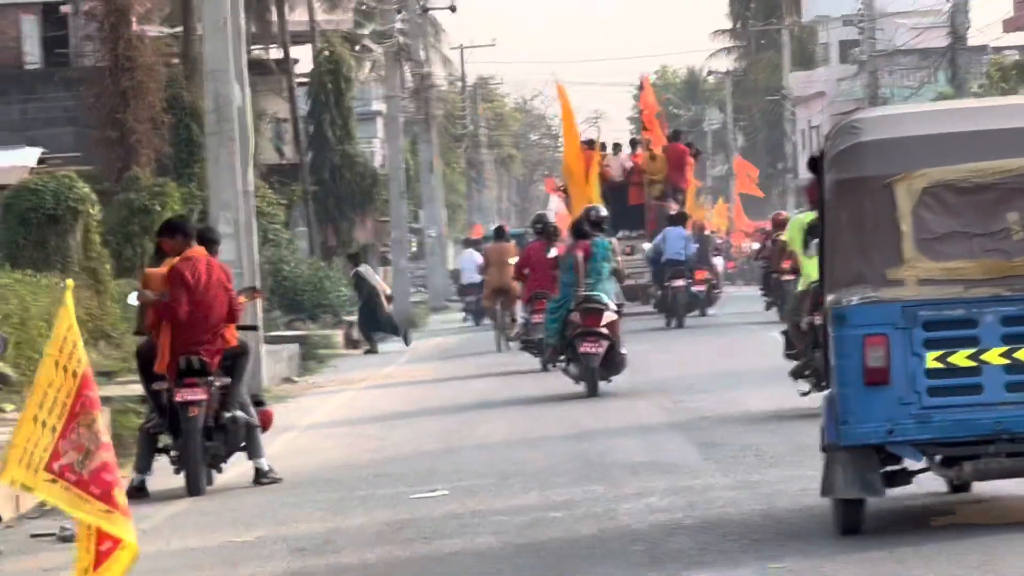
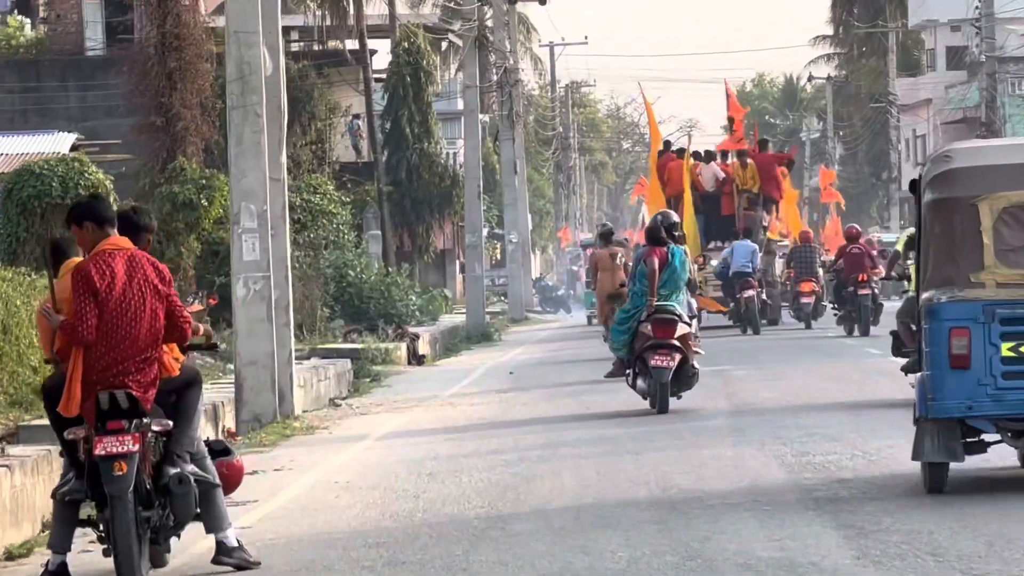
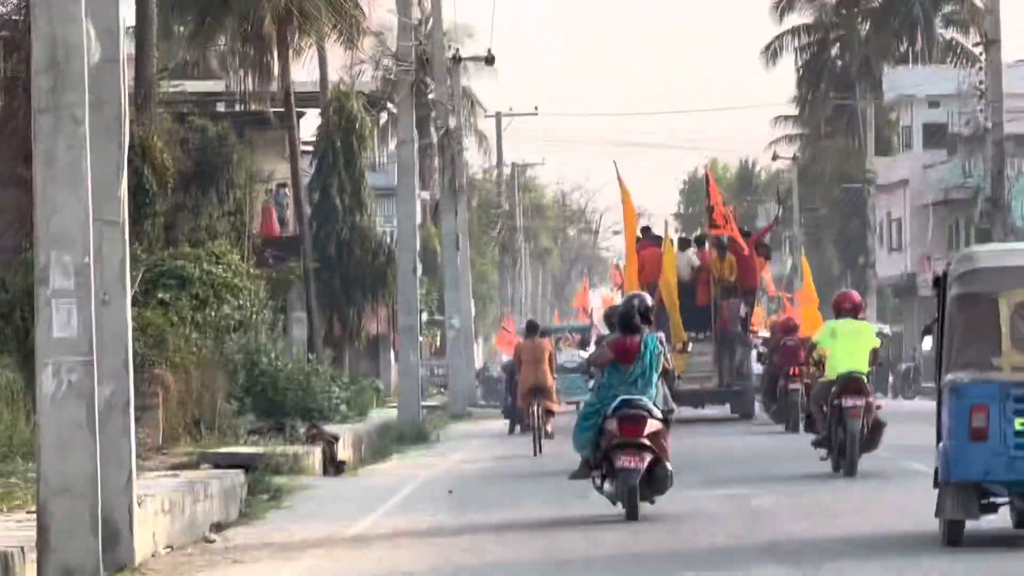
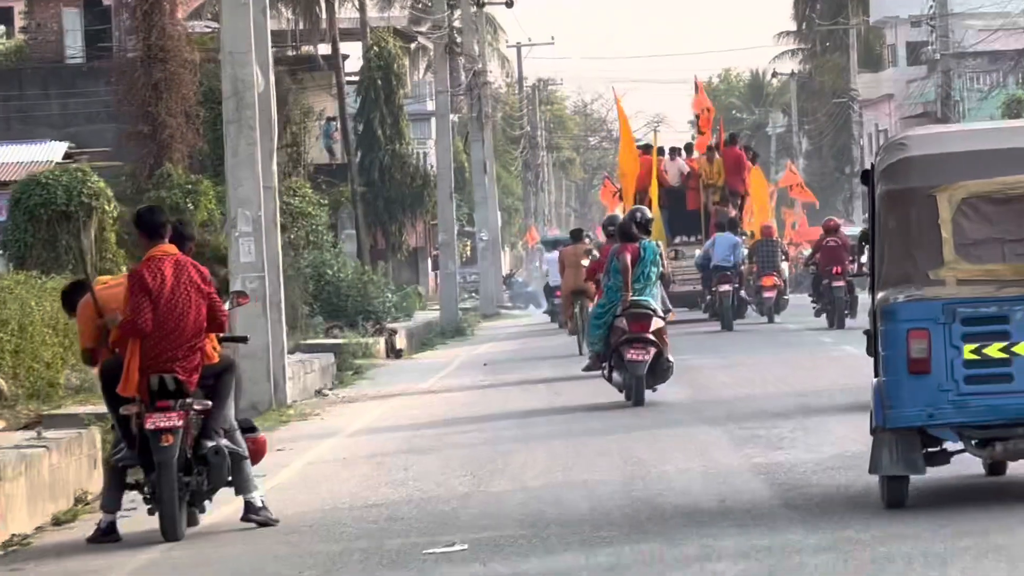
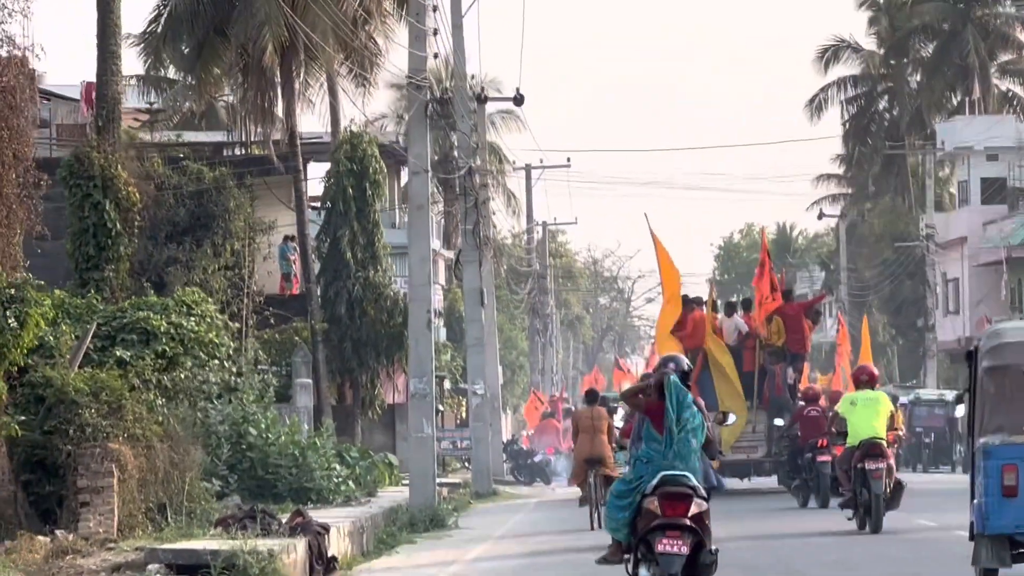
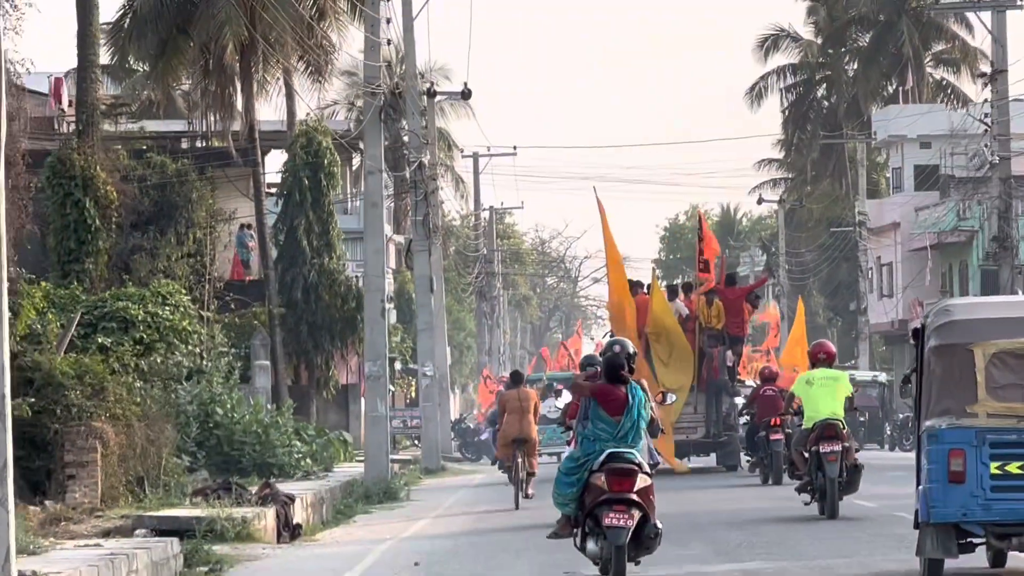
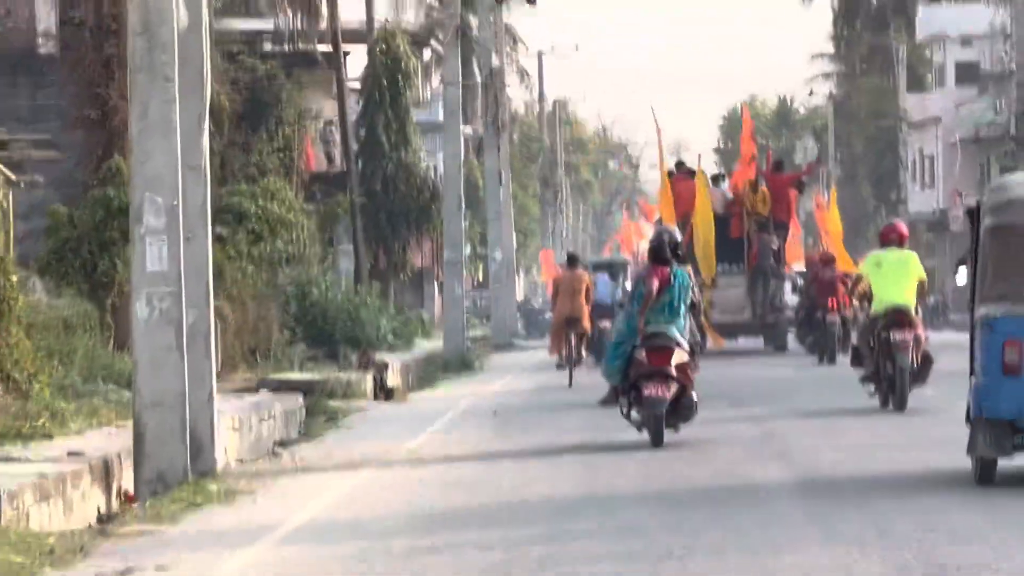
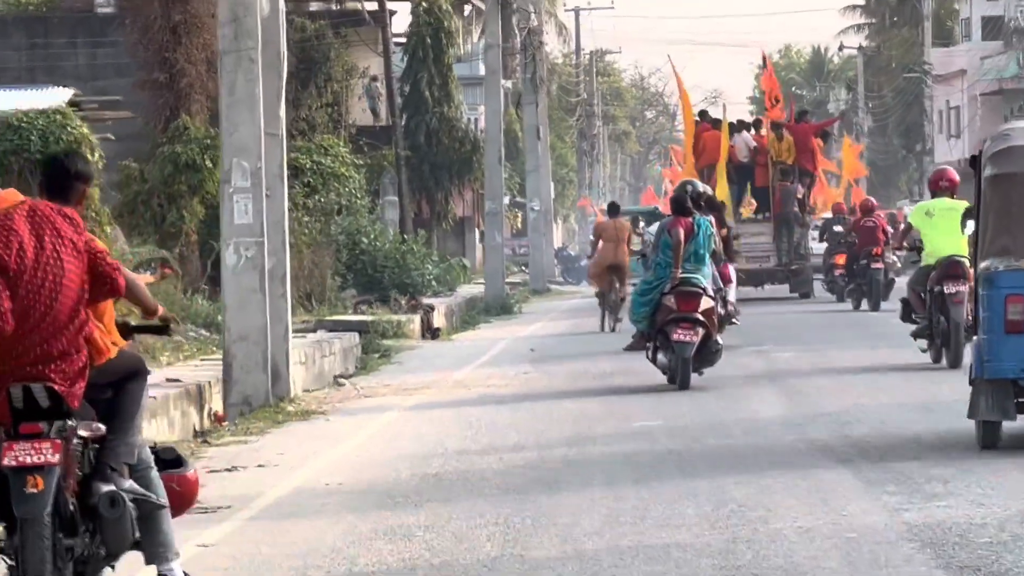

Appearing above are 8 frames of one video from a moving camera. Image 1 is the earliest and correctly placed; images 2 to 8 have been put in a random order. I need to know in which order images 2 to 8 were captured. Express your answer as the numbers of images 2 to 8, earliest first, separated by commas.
4, 2, 8, 7, 3, 6, 5
